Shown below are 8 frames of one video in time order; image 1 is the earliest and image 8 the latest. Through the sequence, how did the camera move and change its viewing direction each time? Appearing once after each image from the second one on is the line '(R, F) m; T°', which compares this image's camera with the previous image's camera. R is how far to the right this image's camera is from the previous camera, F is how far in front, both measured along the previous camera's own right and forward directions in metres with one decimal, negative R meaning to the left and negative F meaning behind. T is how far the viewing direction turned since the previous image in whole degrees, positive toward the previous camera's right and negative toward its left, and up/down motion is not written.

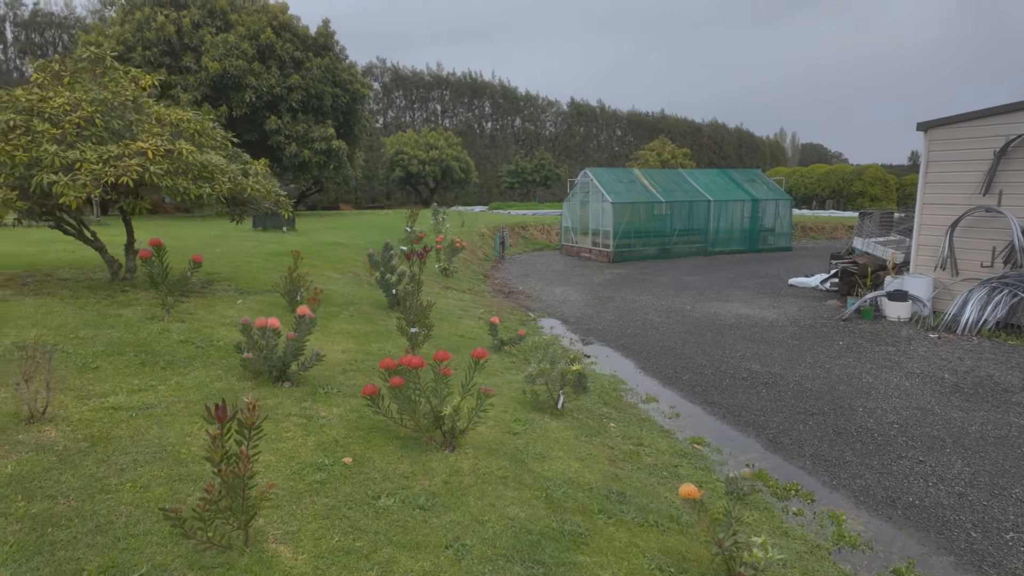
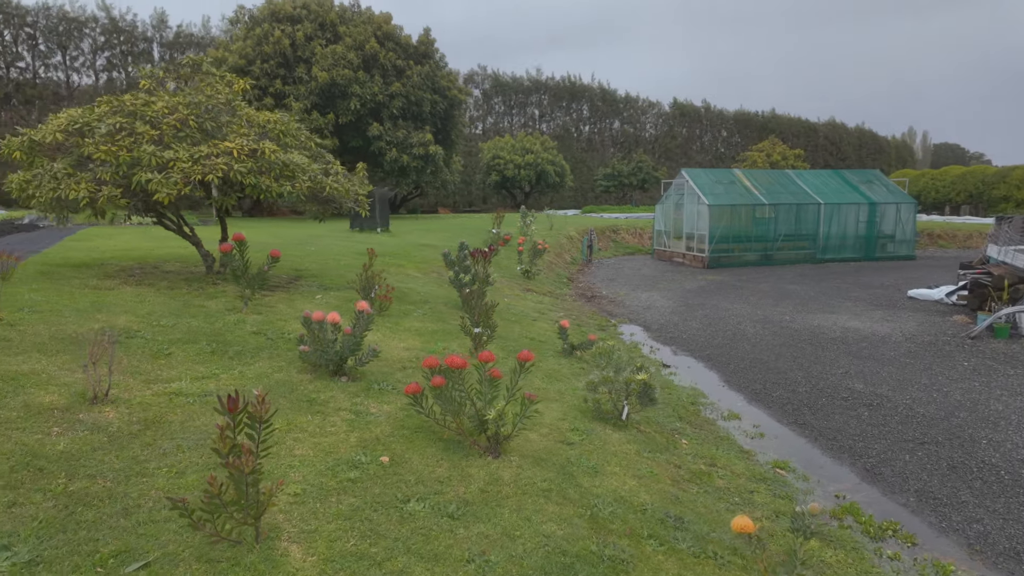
(+0.3, +0.3) m; -9°
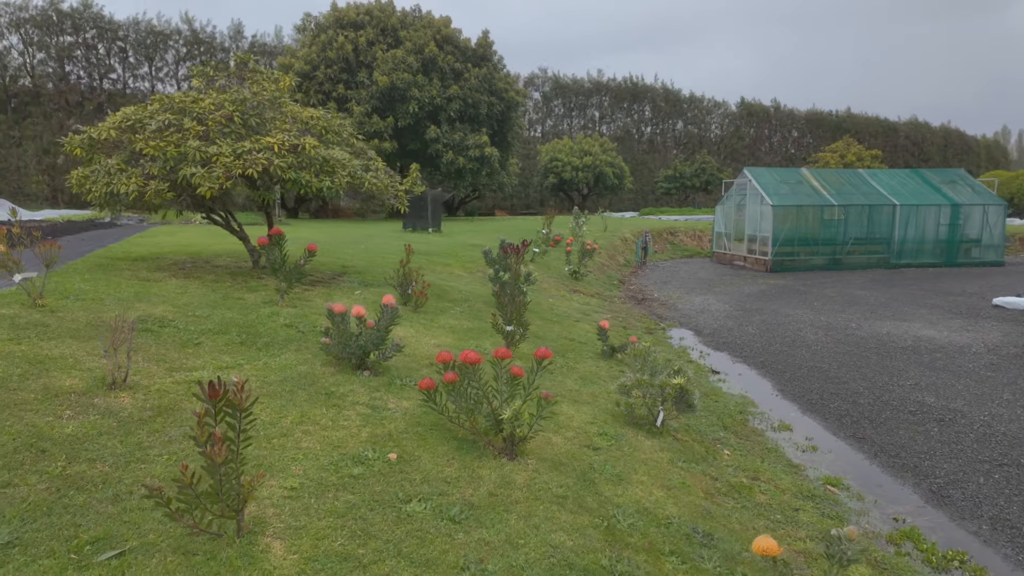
(+0.3, +0.2) m; -6°
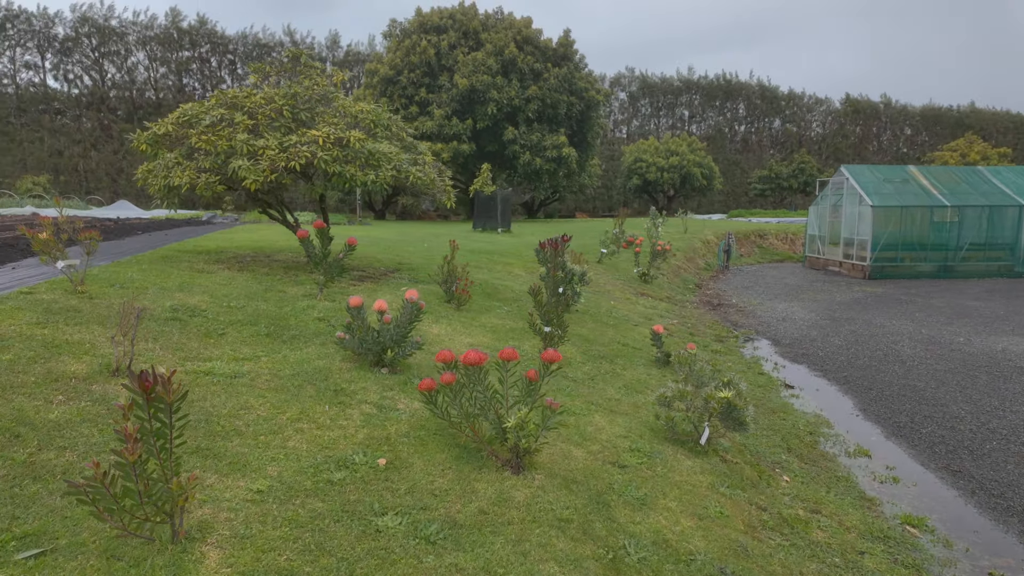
(+0.4, +0.4) m; -8°
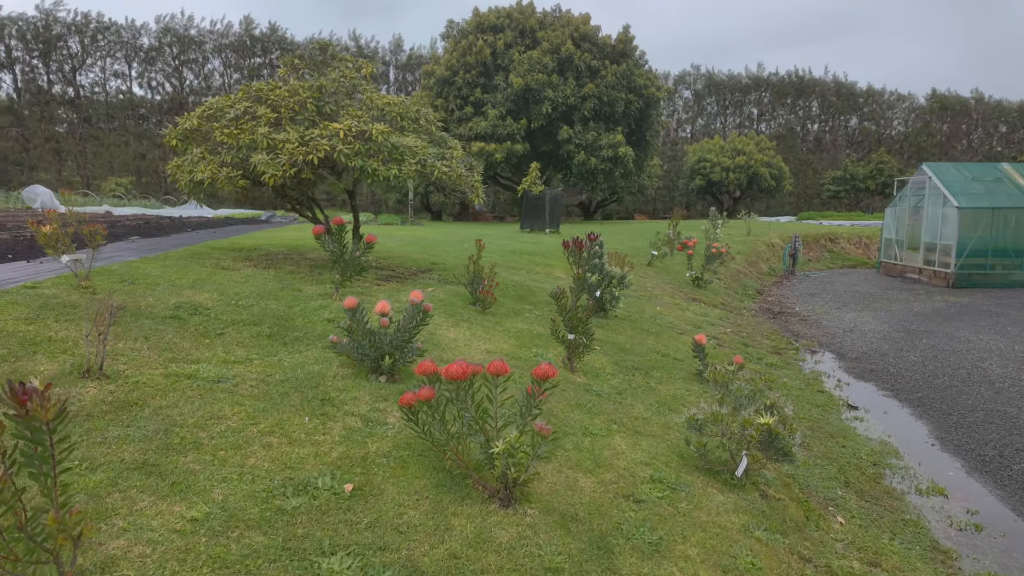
(+0.3, +0.5) m; -6°
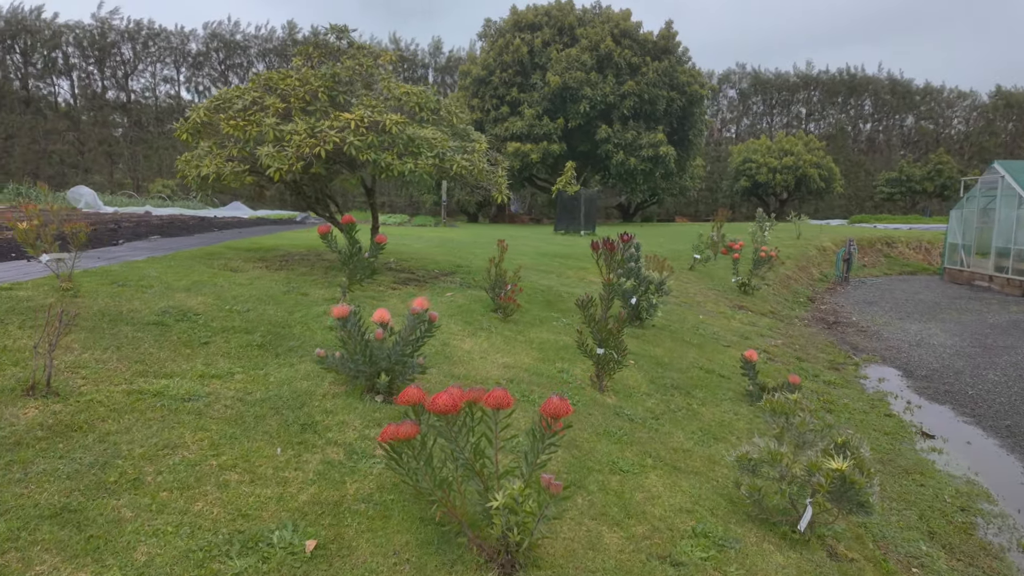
(+0.1, +0.6) m; -4°
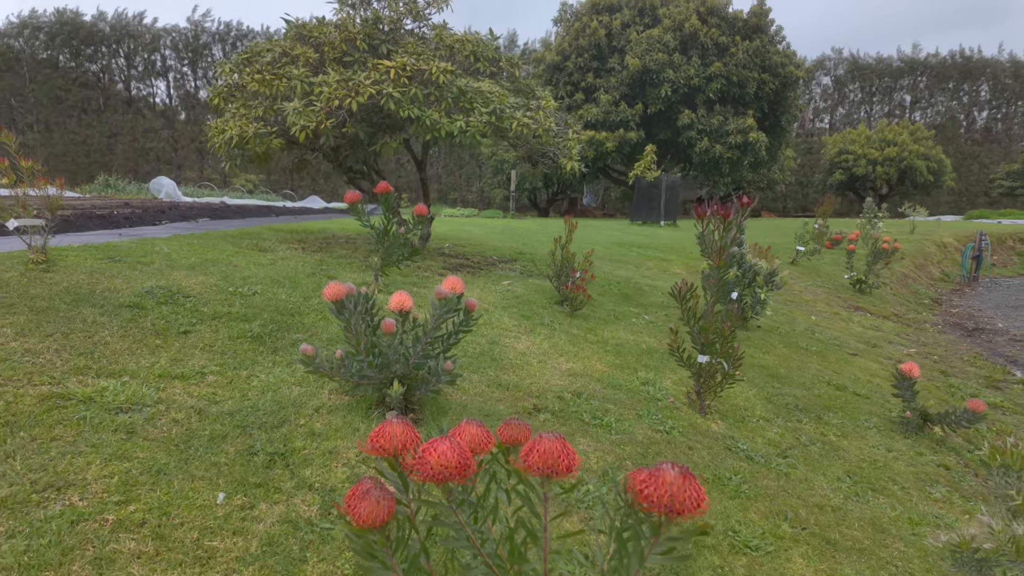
(0.0, +1.1) m; -7°
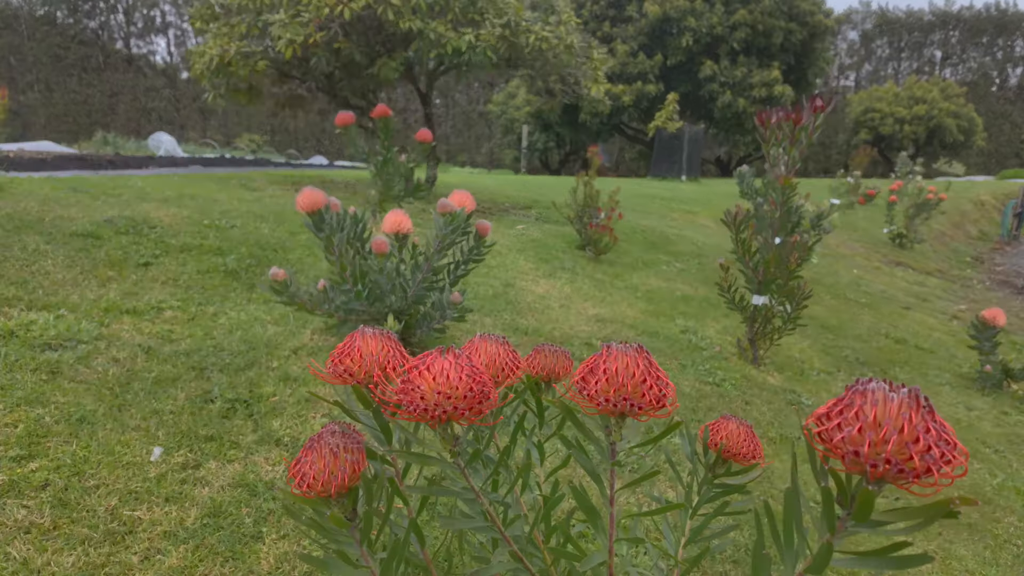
(0.0, +0.5) m; -1°
